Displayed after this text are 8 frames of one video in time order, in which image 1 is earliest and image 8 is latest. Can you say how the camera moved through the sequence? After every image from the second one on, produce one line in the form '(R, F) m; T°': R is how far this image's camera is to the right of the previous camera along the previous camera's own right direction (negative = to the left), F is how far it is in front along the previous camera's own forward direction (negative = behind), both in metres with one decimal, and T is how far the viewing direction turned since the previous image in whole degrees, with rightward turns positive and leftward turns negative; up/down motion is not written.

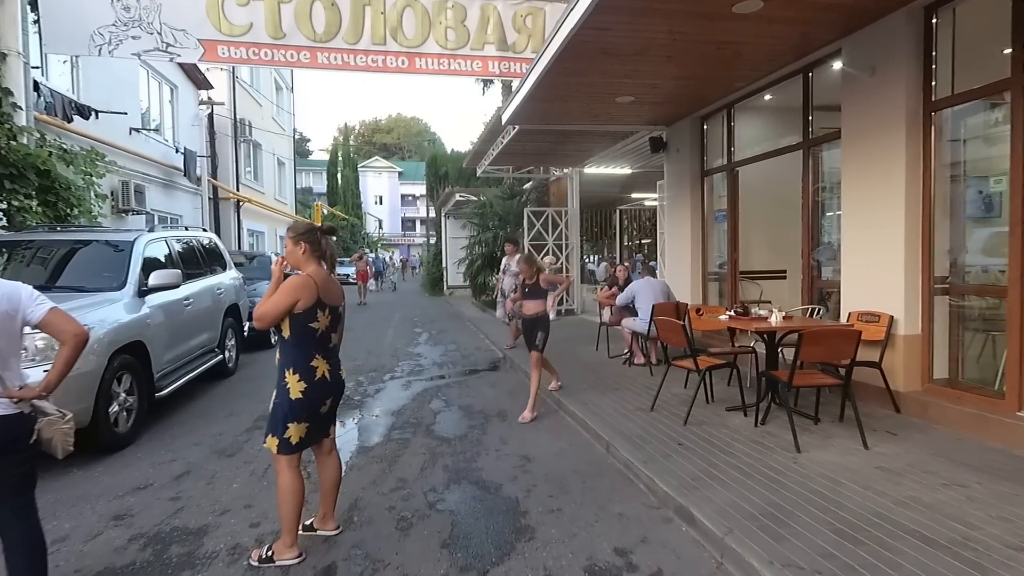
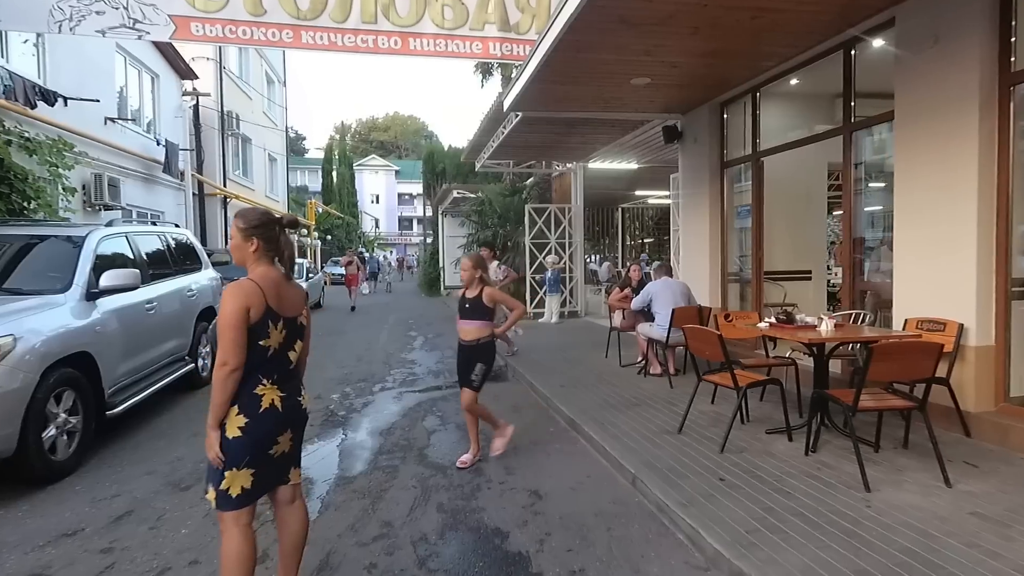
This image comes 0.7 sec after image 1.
(-0.1, +0.8) m; 0°
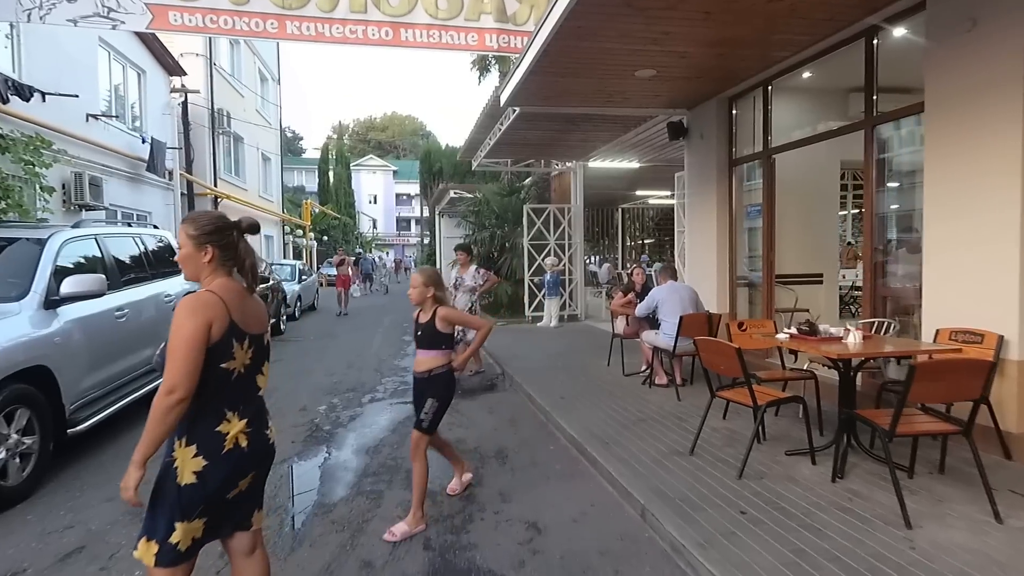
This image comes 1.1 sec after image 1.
(0.0, +0.4) m; 0°
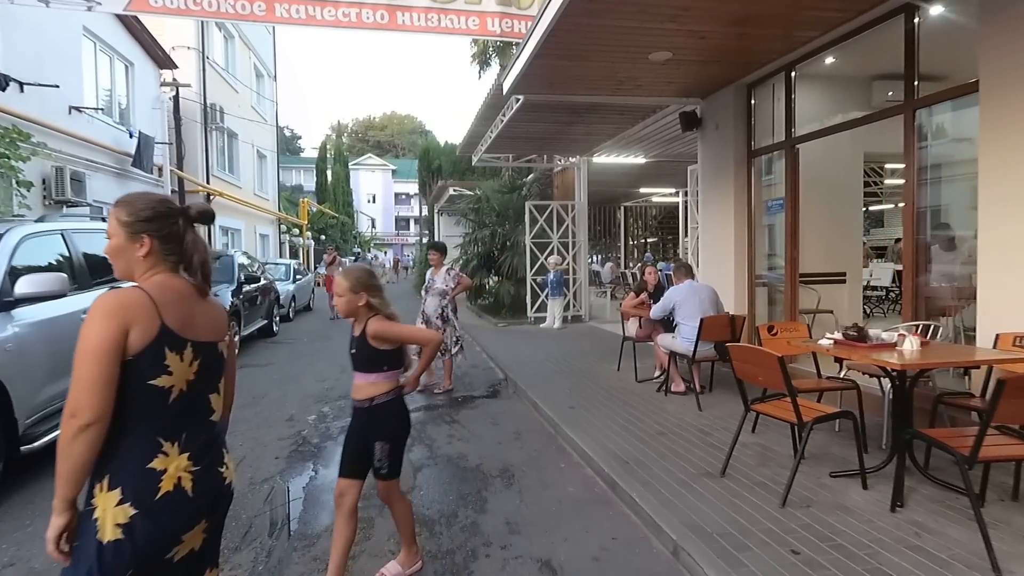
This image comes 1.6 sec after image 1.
(-0.1, +0.5) m; 0°
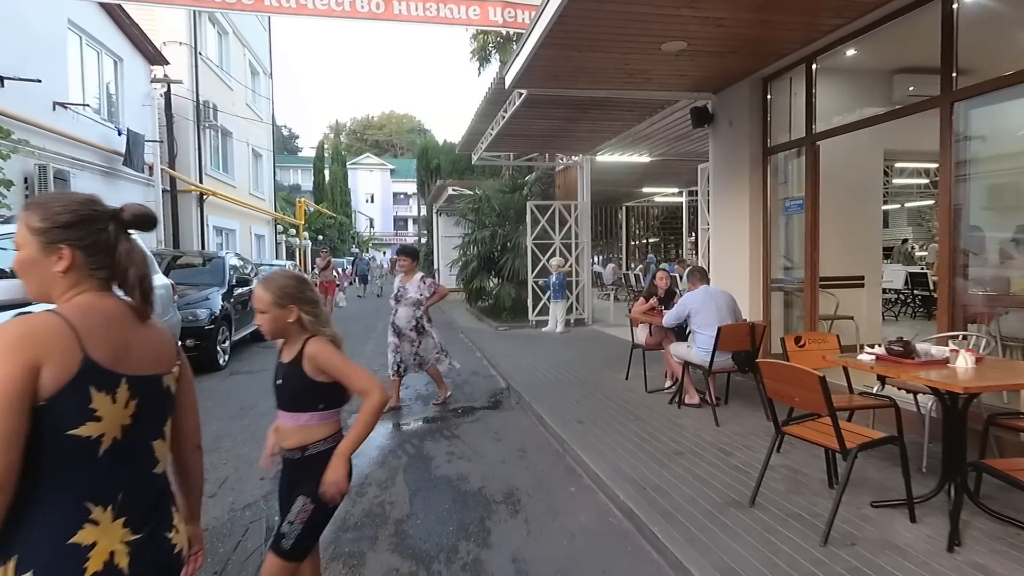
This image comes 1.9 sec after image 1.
(-0.1, +0.4) m; 0°
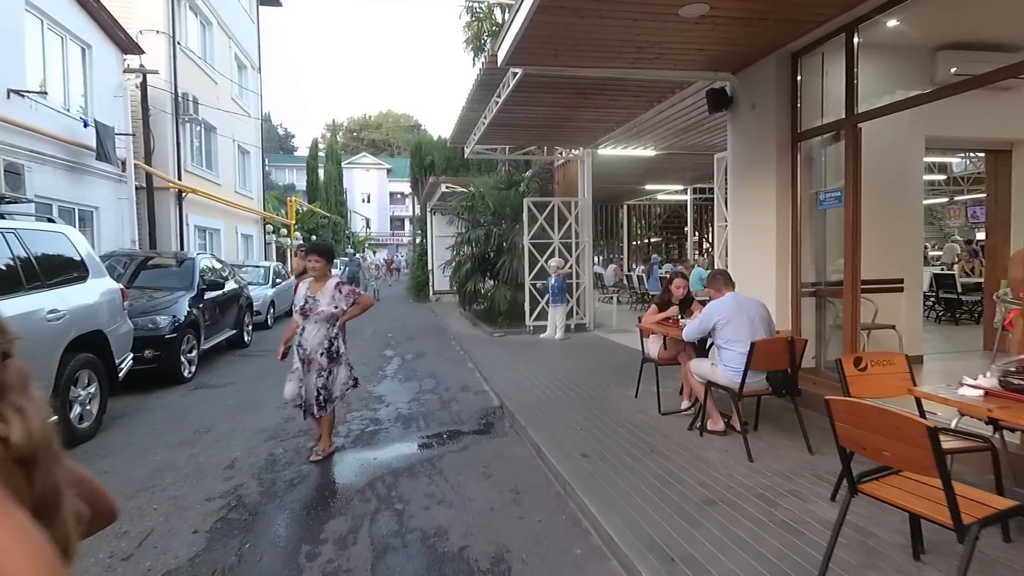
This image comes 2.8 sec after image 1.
(+0.1, +0.9) m; 0°
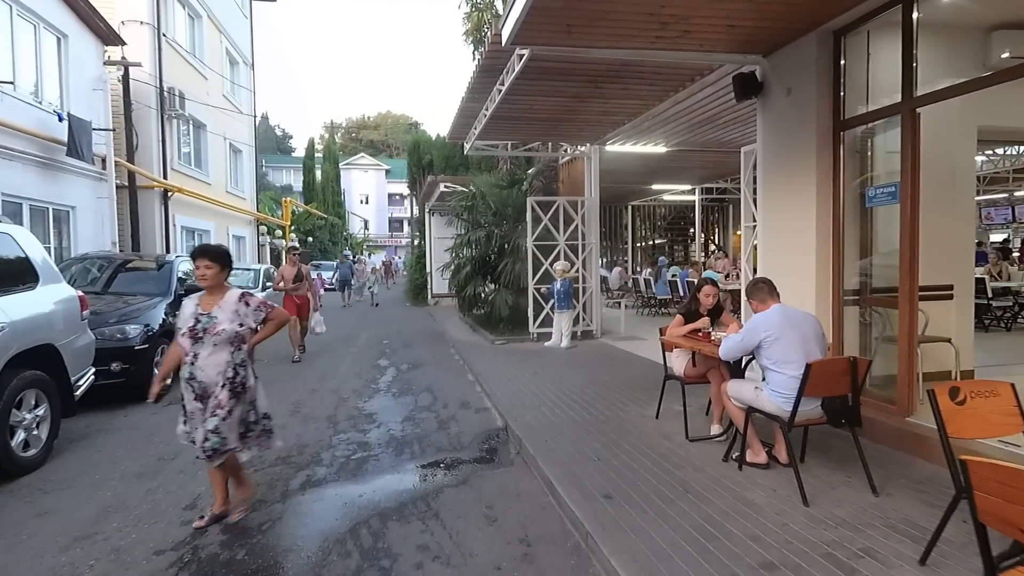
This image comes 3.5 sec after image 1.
(-0.1, +0.7) m; 0°
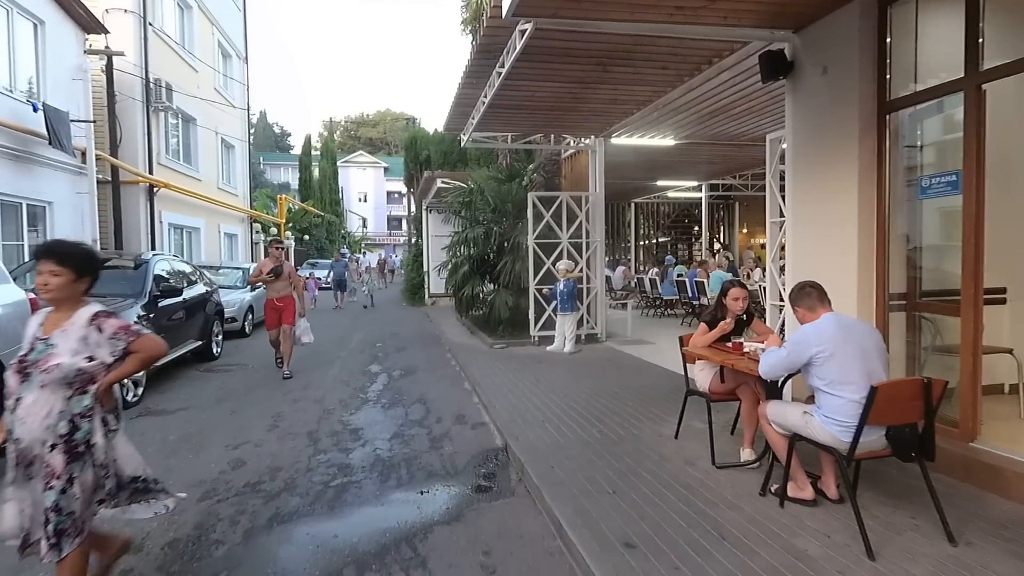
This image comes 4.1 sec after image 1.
(0.0, +0.7) m; 0°
